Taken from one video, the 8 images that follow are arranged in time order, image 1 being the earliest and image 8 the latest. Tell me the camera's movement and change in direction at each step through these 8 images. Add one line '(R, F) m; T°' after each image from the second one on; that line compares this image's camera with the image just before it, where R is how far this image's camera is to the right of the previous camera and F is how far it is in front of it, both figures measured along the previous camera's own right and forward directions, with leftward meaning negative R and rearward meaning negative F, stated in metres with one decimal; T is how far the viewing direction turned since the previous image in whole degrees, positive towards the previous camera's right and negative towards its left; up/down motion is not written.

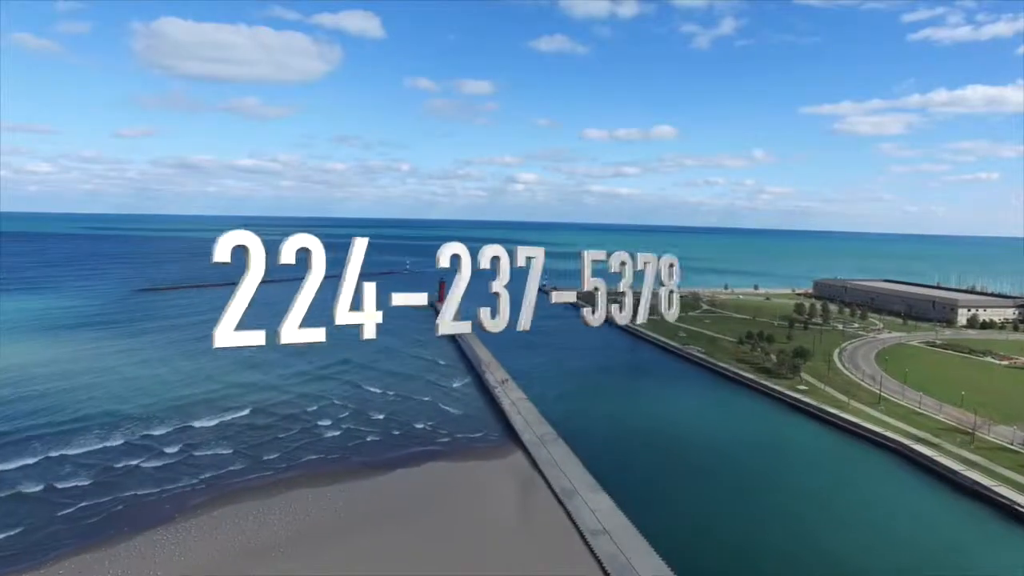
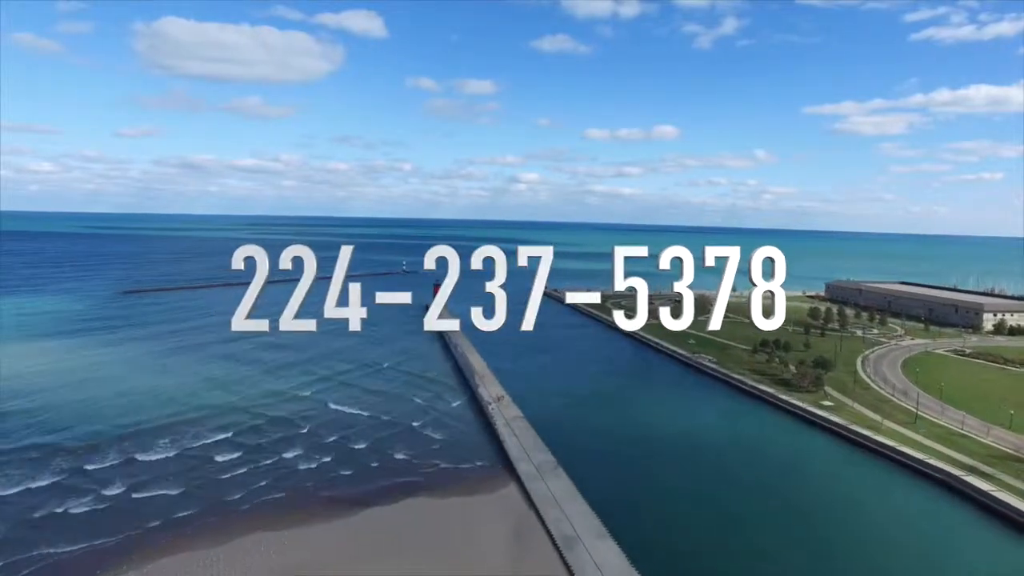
(-0.3, +0.8) m; 0°
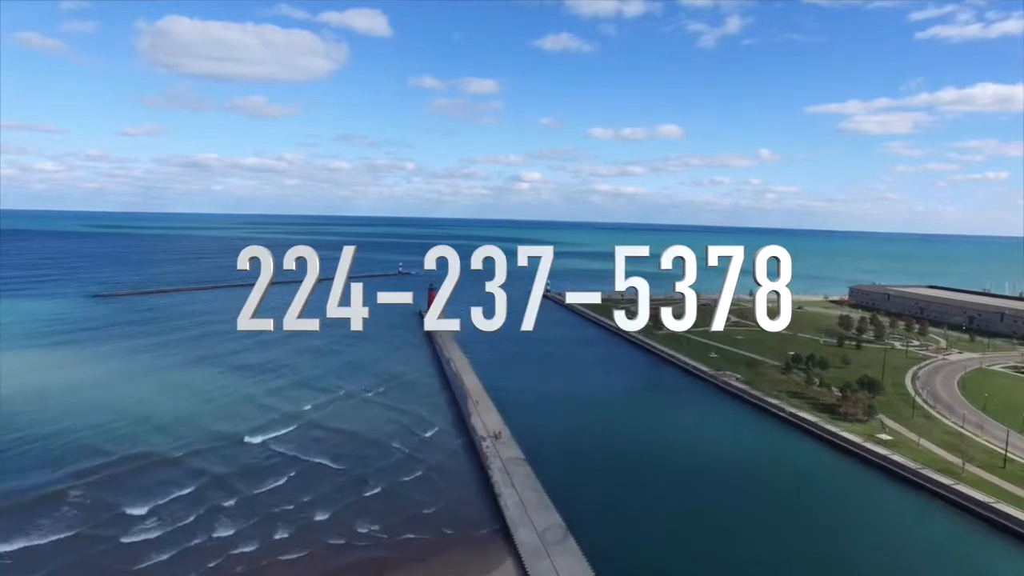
(-0.1, +2.7) m; 0°
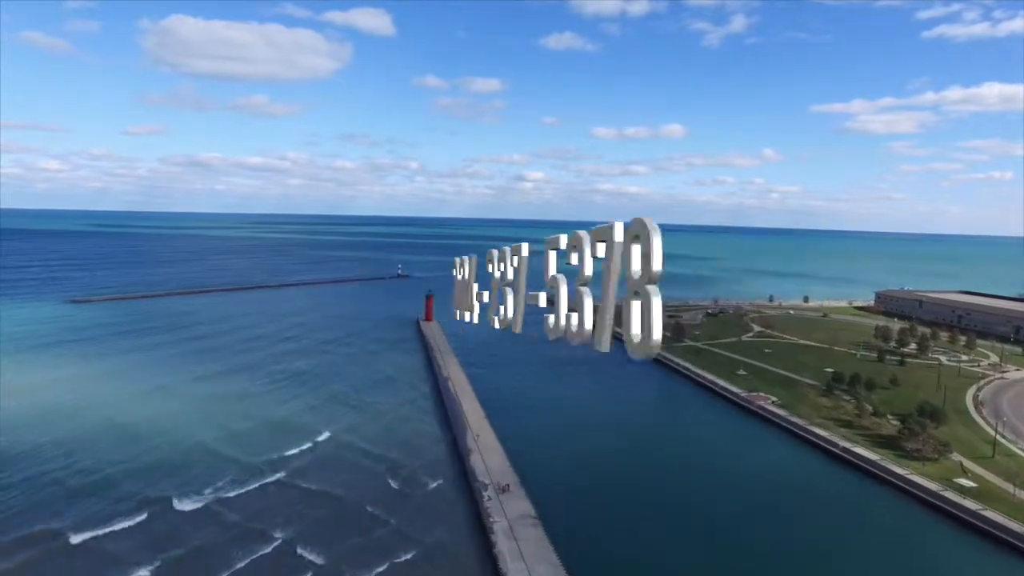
(-0.4, +2.3) m; 0°
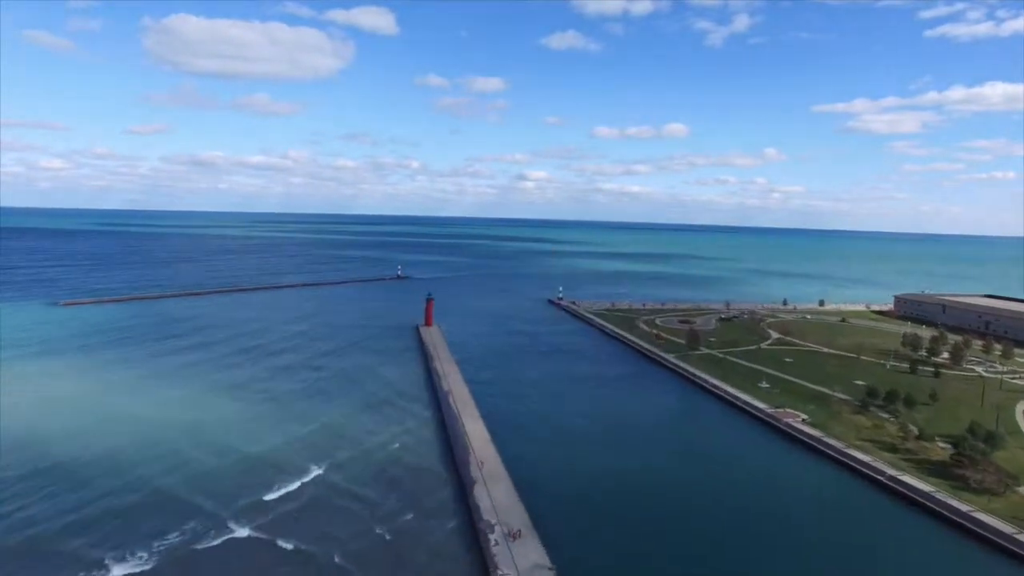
(-0.2, +1.8) m; 0°
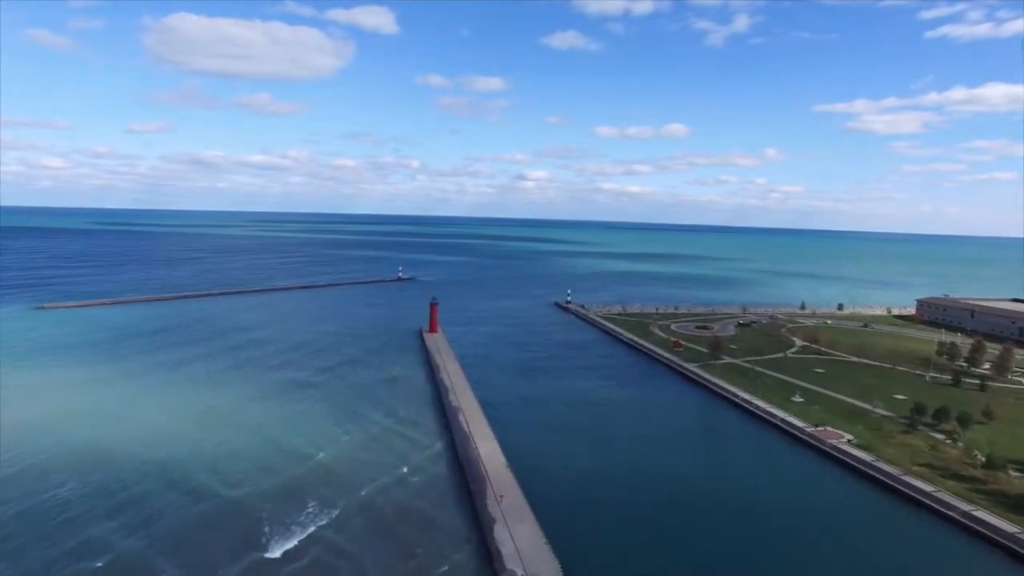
(-0.5, +1.8) m; 0°
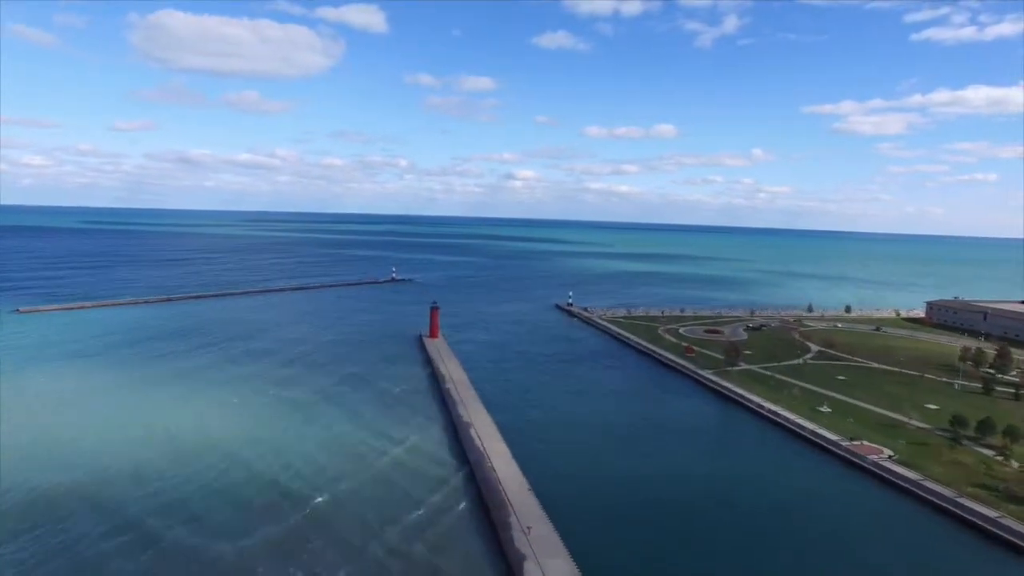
(-0.8, +1.3) m; +1°
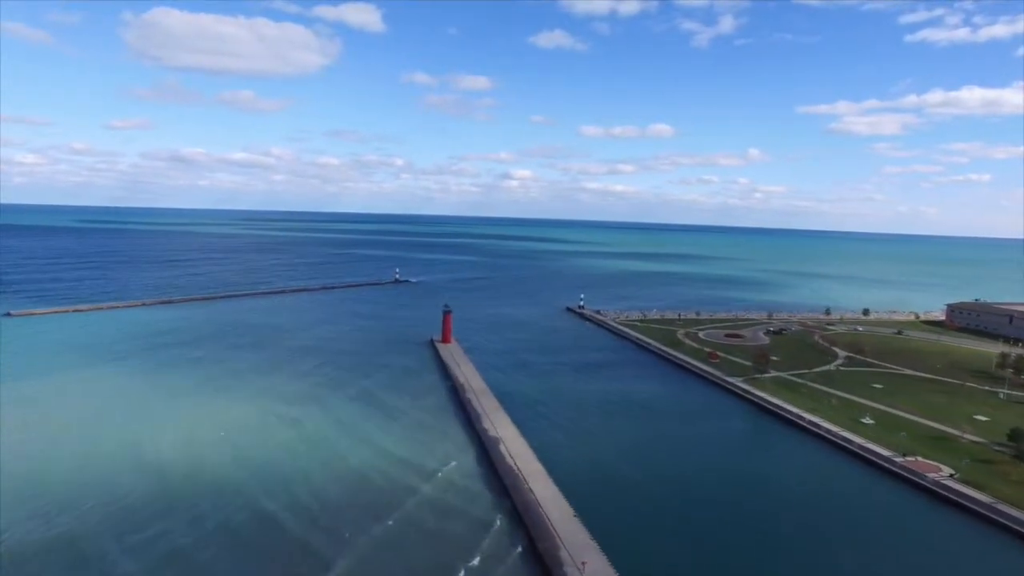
(-1.0, +1.1) m; 0°
